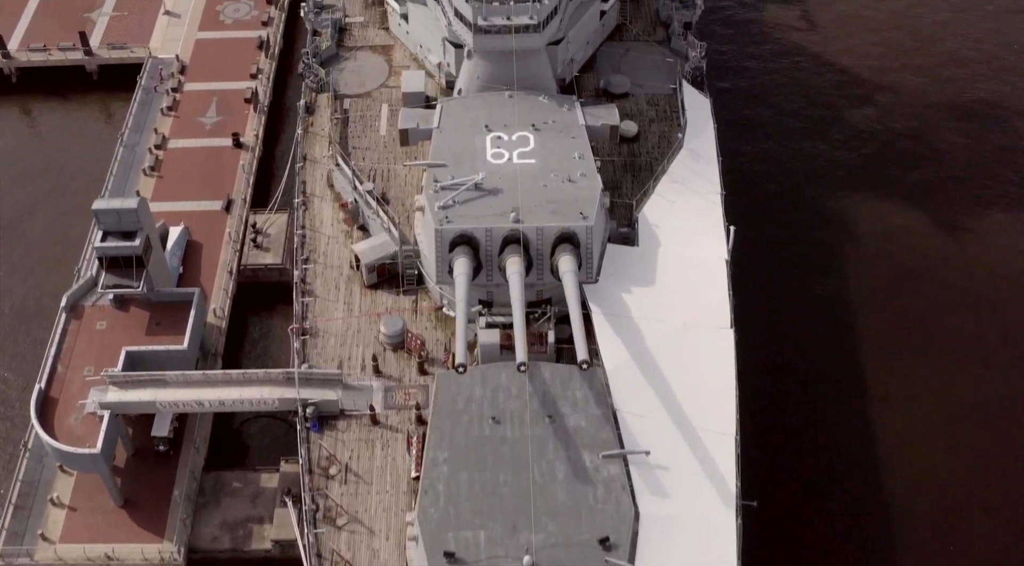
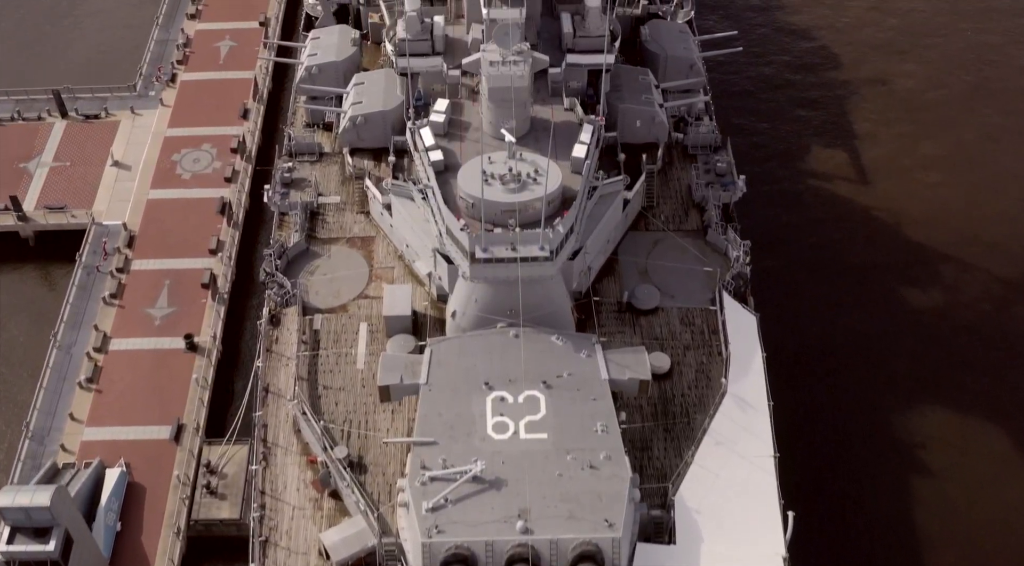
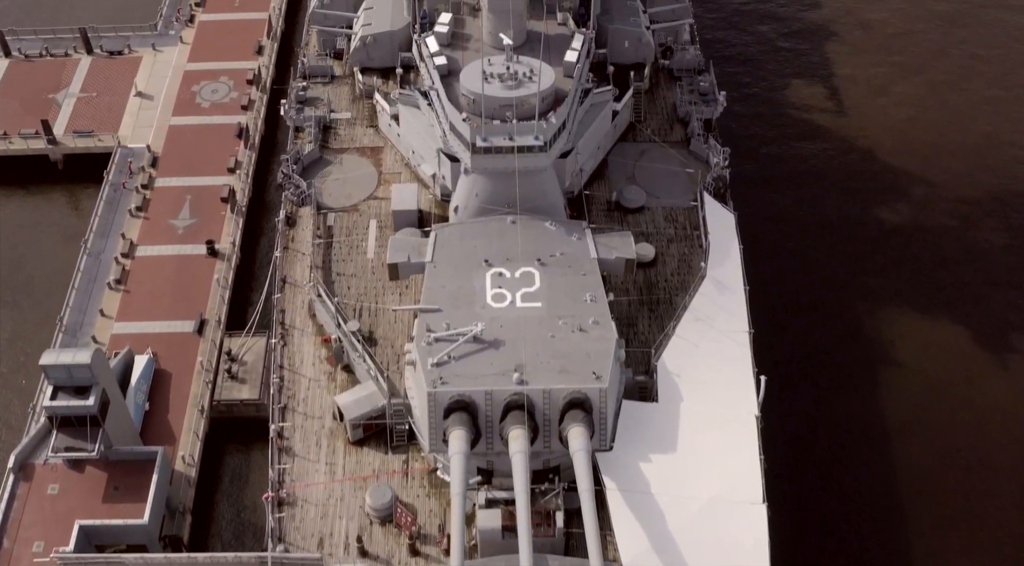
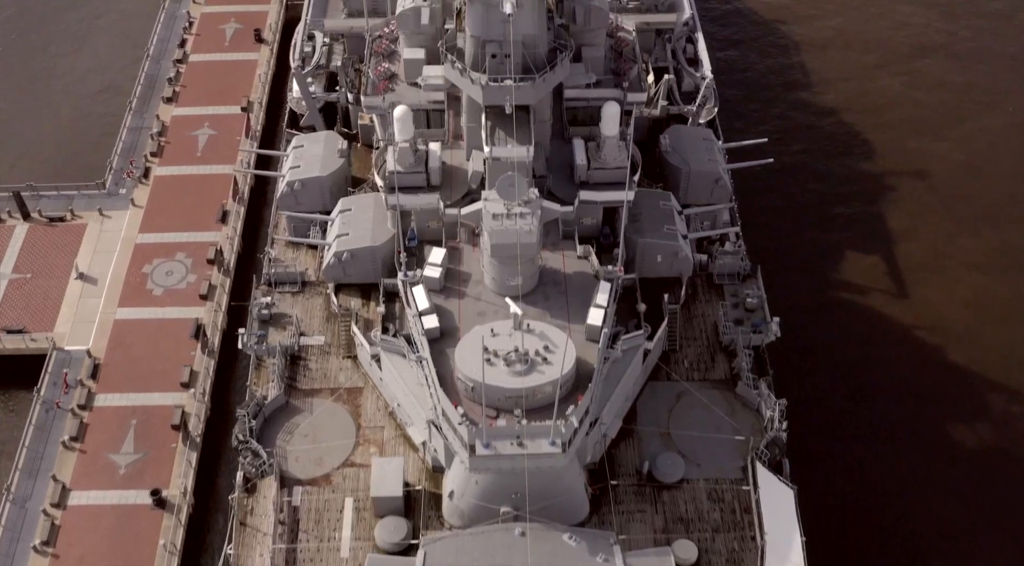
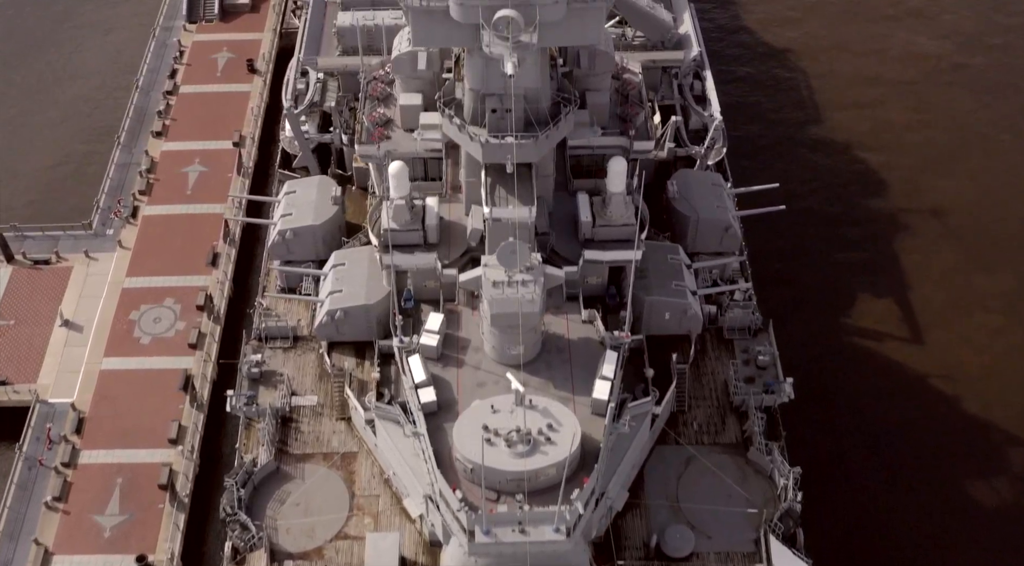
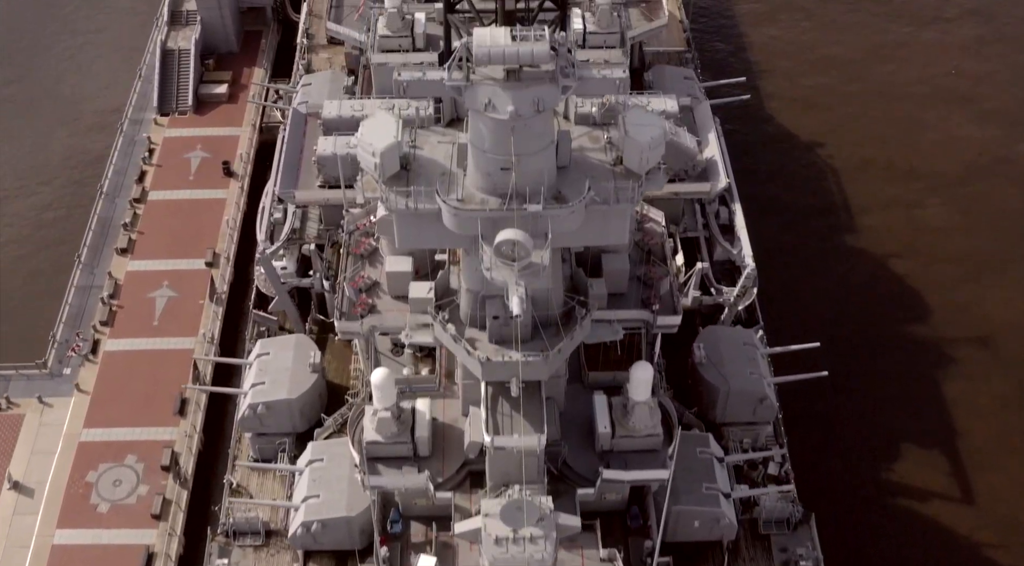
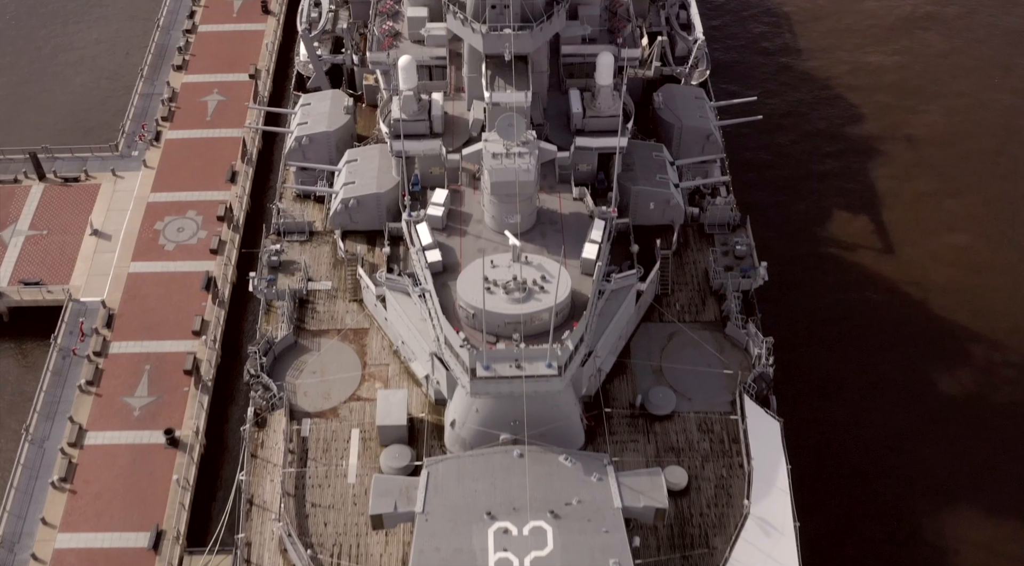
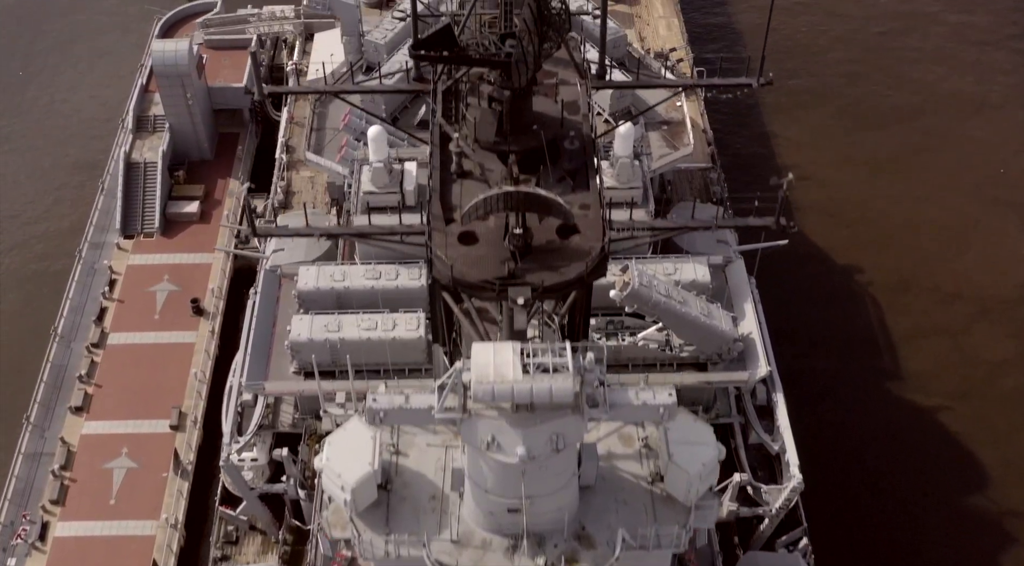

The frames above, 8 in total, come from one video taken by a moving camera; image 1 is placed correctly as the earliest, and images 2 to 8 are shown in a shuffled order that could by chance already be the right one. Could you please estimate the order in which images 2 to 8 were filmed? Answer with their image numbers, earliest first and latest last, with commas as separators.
3, 2, 7, 4, 5, 6, 8
